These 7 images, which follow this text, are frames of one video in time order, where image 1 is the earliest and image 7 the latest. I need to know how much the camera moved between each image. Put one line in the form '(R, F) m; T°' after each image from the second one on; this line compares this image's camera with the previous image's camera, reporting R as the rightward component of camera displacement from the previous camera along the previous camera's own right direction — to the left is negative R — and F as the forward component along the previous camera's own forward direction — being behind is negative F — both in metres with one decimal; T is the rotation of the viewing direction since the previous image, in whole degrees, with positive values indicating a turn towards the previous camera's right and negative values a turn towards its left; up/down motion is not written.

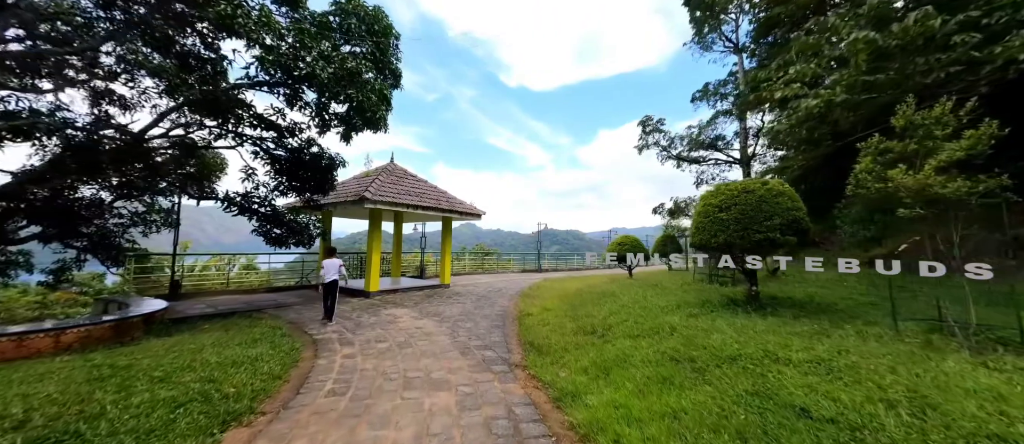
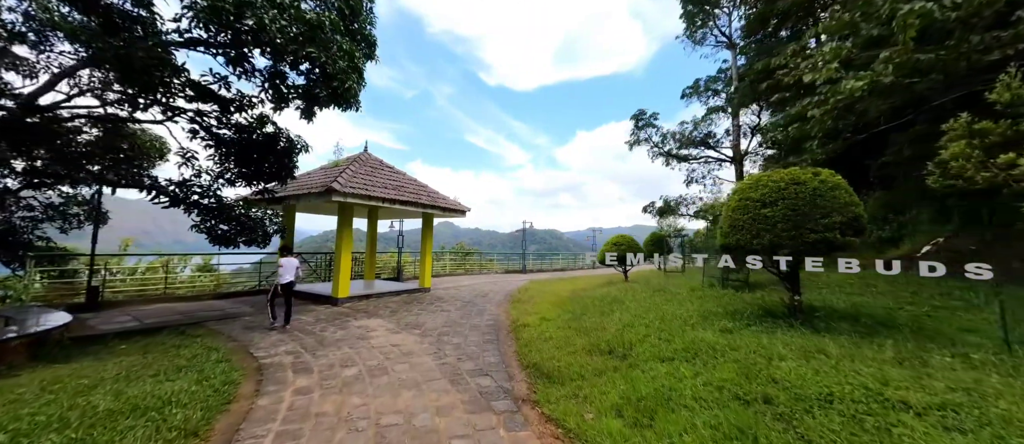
(-0.2, +0.8) m; +3°
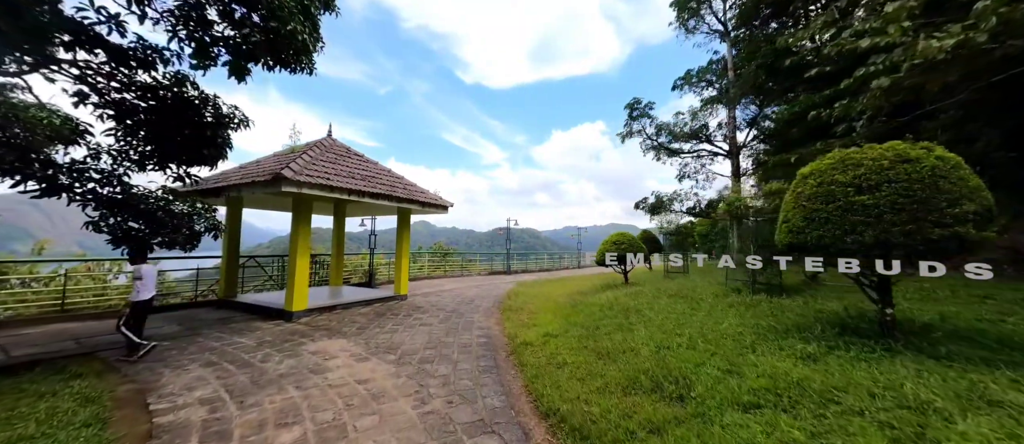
(-0.2, +1.1) m; +4°
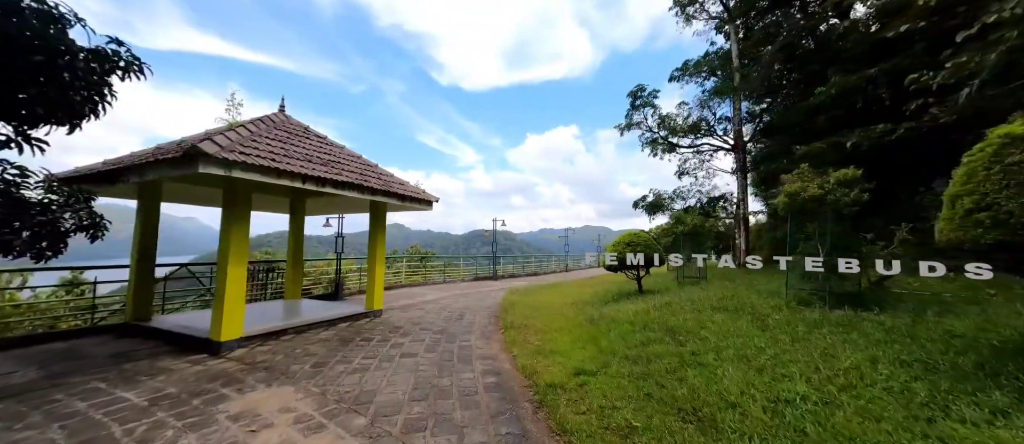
(-0.4, +1.3) m; +4°
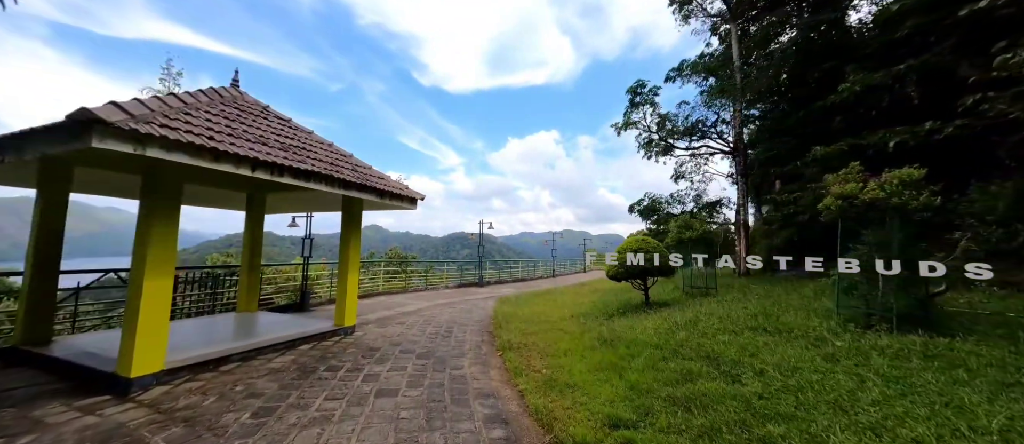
(-0.3, +0.8) m; +3°
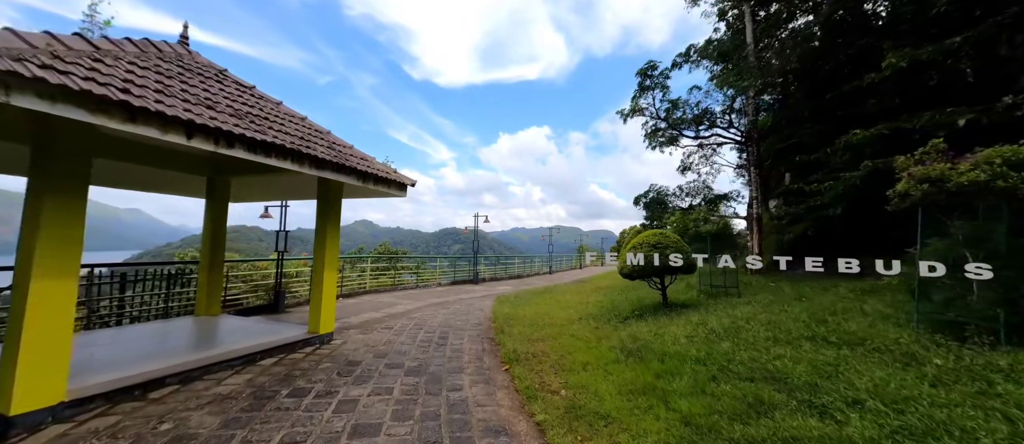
(-0.2, +0.8) m; +1°
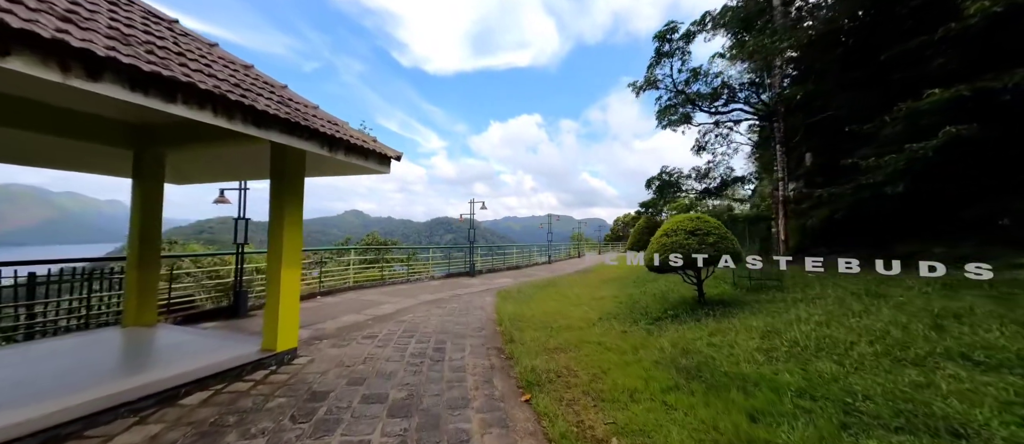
(-0.2, +1.0) m; +1°
